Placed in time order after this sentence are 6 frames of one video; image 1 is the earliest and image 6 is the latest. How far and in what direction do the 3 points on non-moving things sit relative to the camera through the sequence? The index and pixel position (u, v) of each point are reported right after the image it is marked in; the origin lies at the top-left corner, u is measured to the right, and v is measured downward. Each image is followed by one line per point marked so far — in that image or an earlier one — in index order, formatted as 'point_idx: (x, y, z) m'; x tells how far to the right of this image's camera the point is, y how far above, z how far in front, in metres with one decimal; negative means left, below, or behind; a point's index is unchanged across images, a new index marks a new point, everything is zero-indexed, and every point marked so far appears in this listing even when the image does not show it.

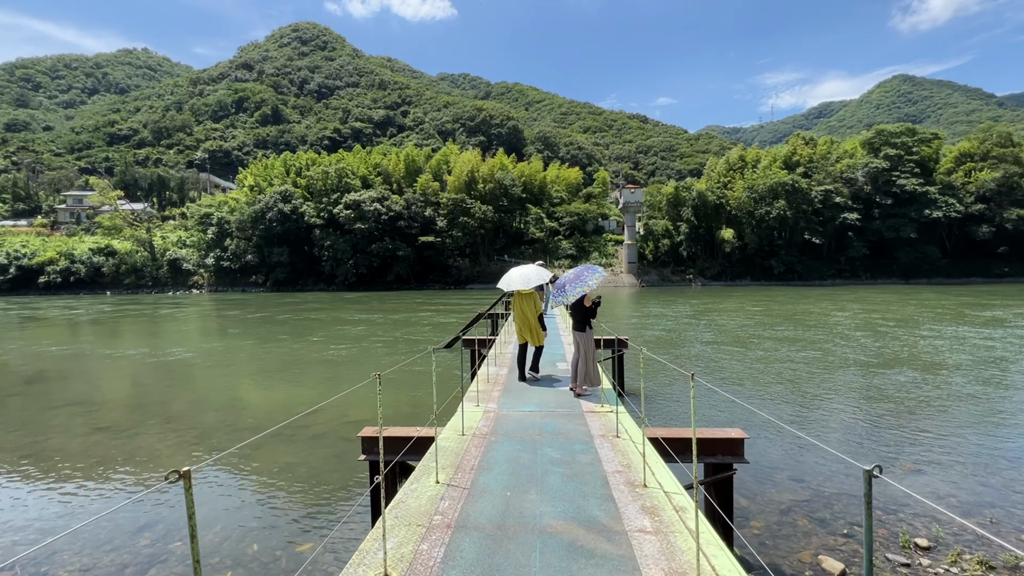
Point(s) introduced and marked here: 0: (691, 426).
0: (+2.8, -2.1, +8.4) m
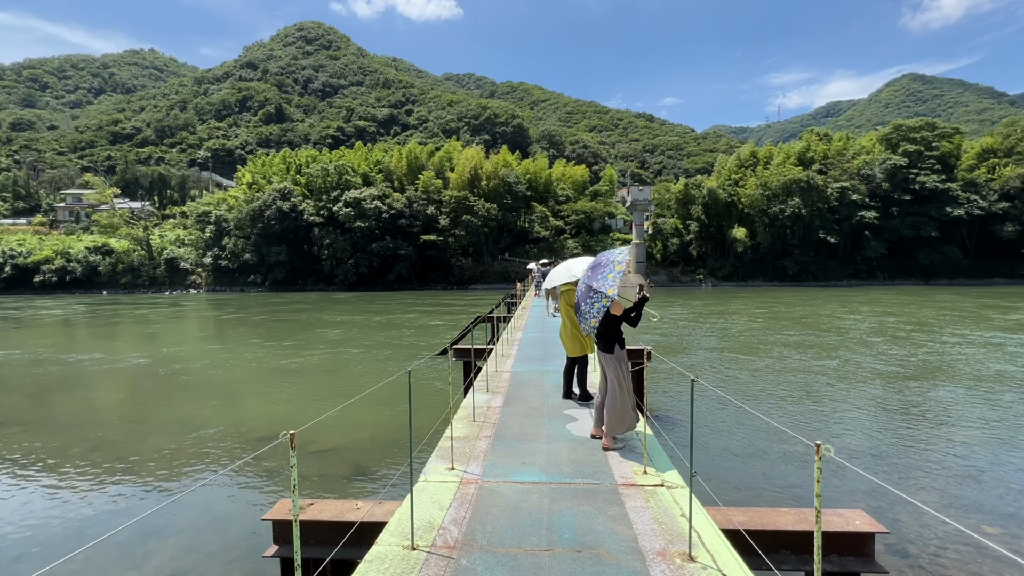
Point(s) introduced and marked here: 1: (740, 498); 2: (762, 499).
0: (+2.8, -2.2, +7.0) m
1: (+2.4, -2.2, +5.6) m
2: (+2.6, -2.2, +5.5) m
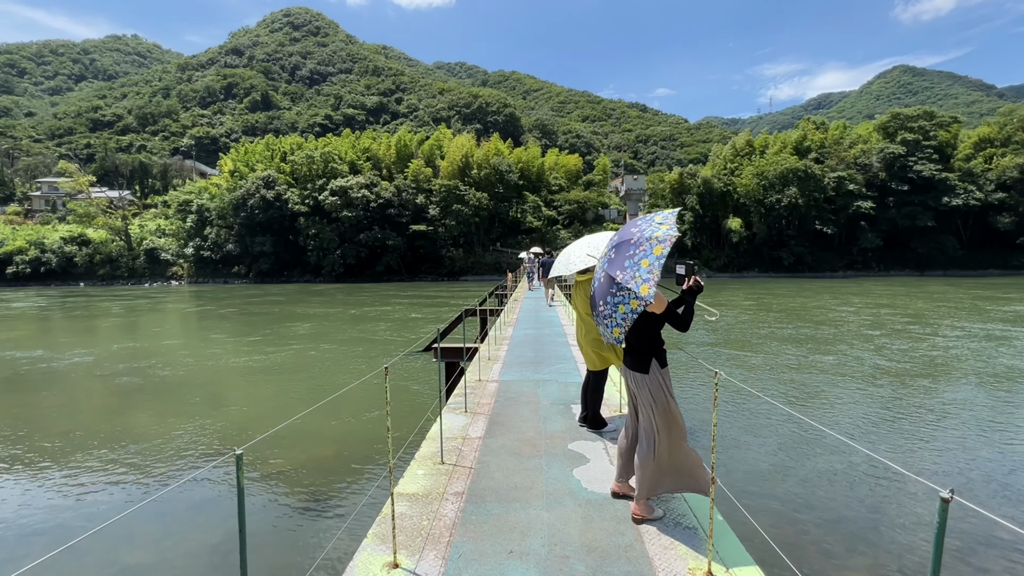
0: (+2.7, -2.0, +6.1) m
1: (+2.3, -2.1, +4.7) m
2: (+2.5, -2.1, +4.6) m
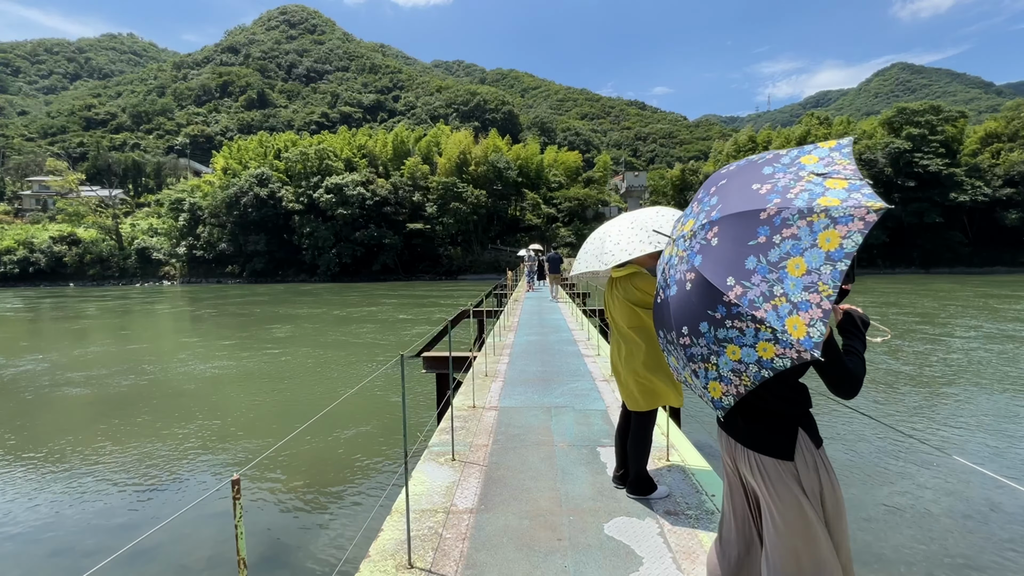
0: (+2.7, -2.0, +5.2) m
1: (+2.3, -2.1, +3.8) m
2: (+2.6, -2.1, +3.7) m
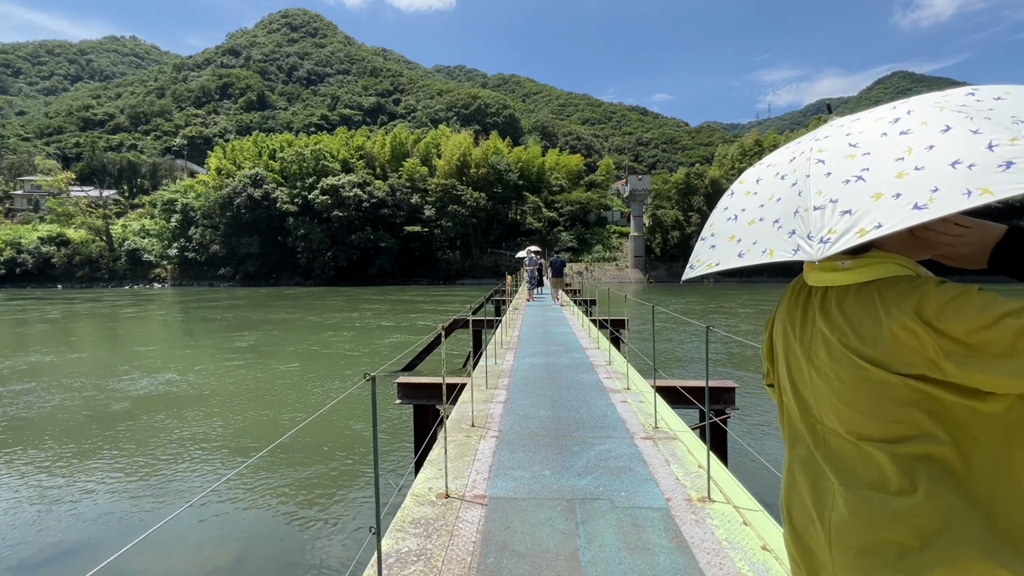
0: (+2.7, -2.1, +4.0) m
1: (+2.3, -2.2, +2.5) m
2: (+2.5, -2.2, +2.5) m
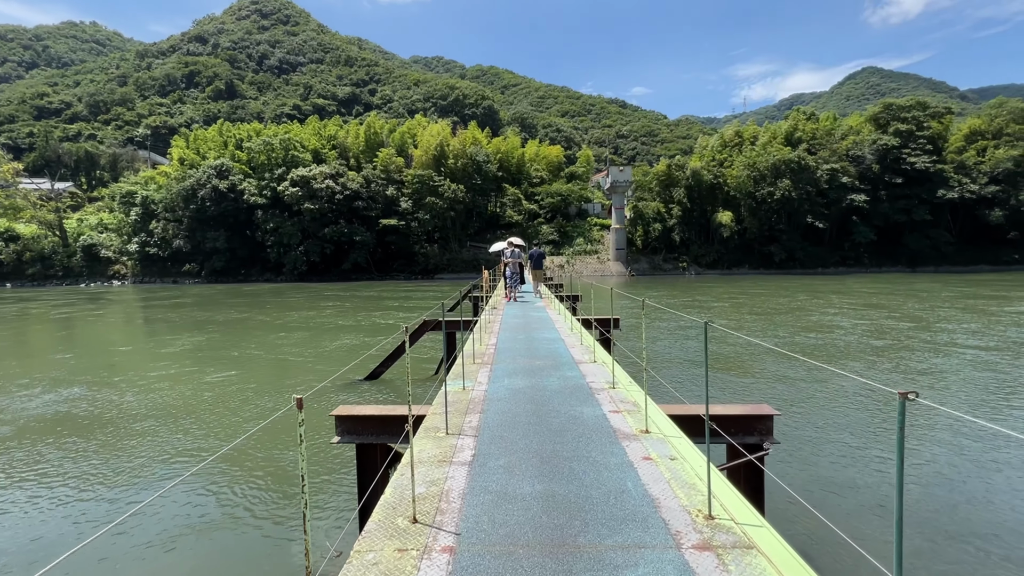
0: (+2.7, -2.1, +2.9) m
1: (+2.4, -2.2, +1.5) m
2: (+2.6, -2.2, +1.4) m
